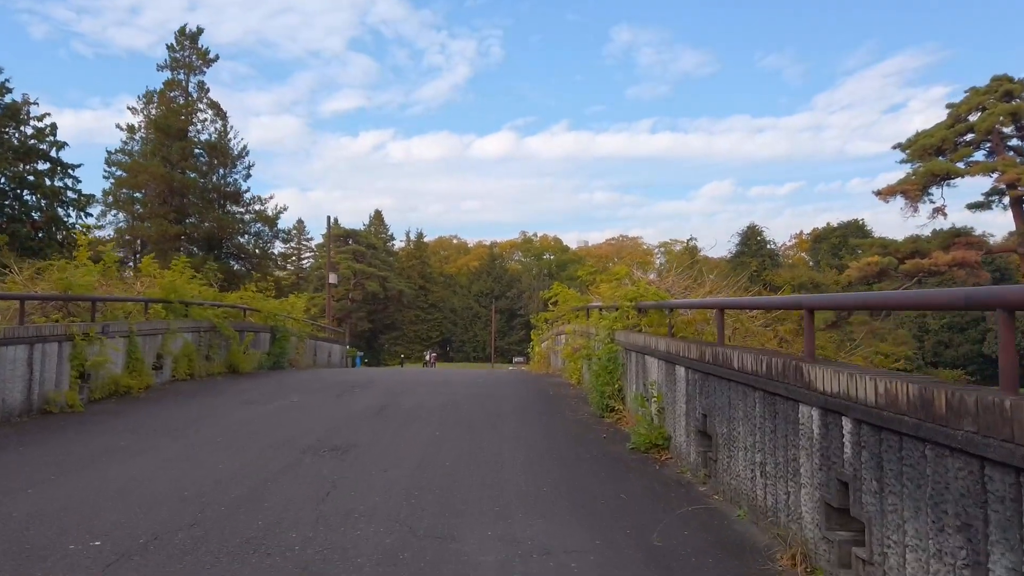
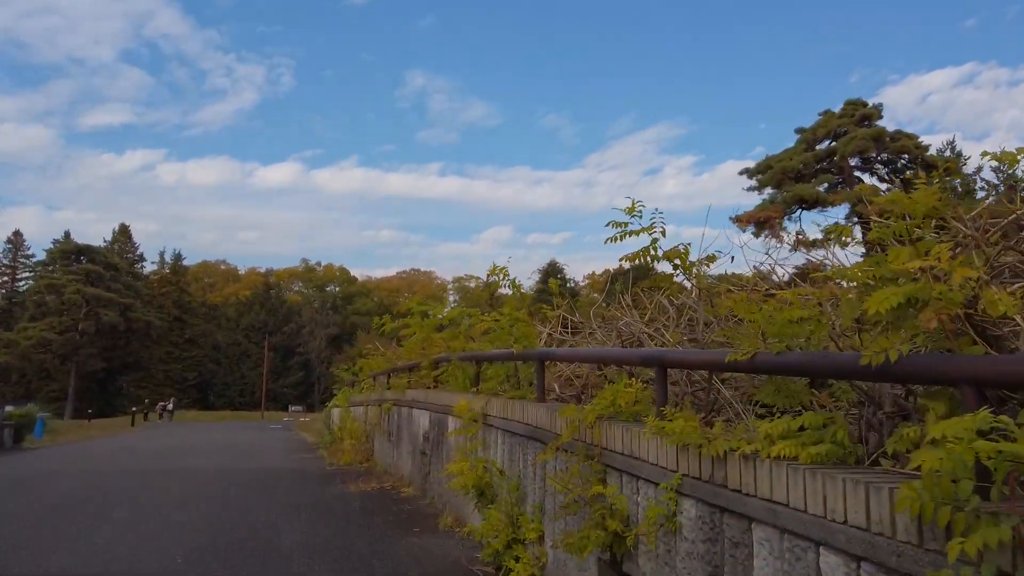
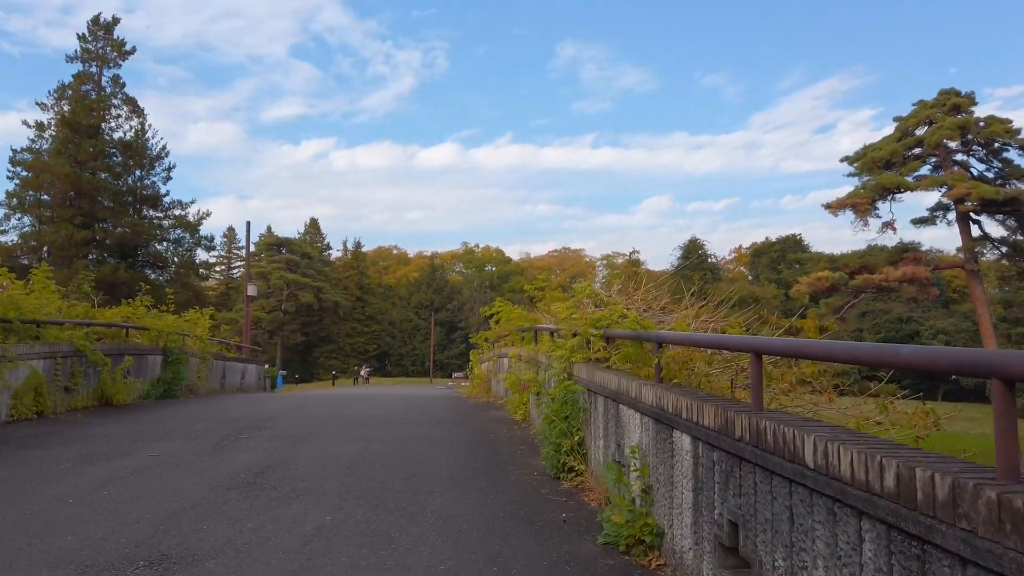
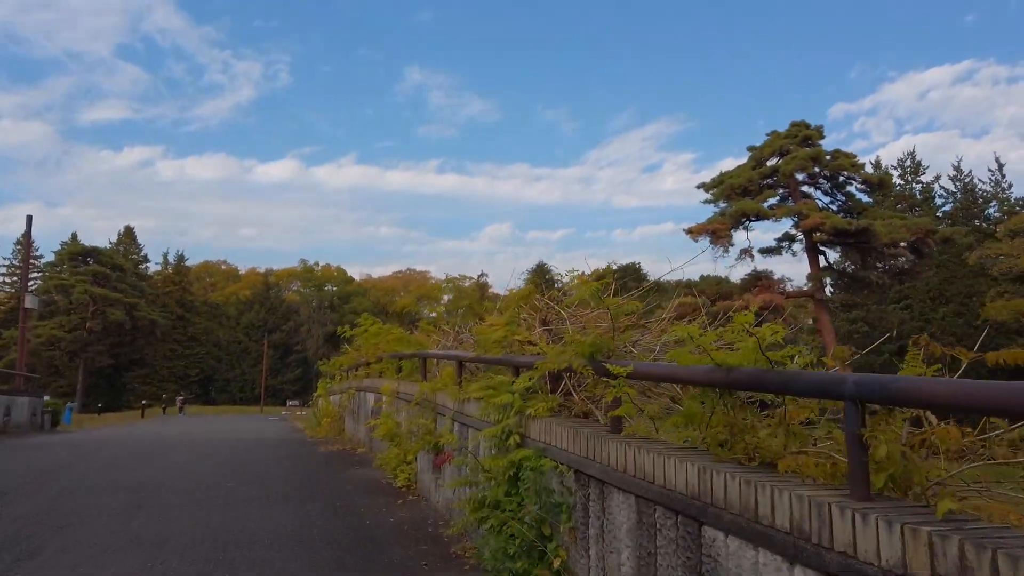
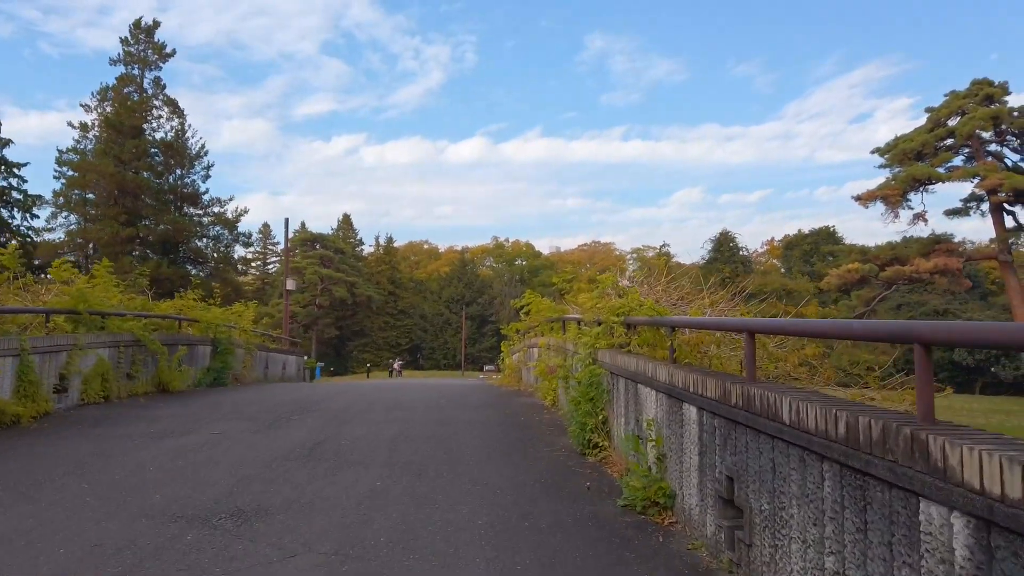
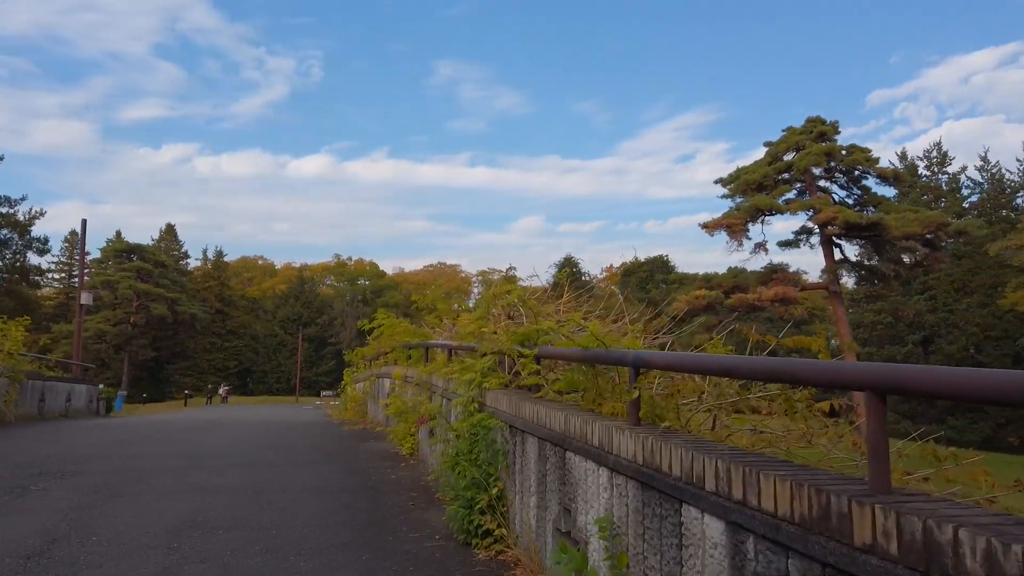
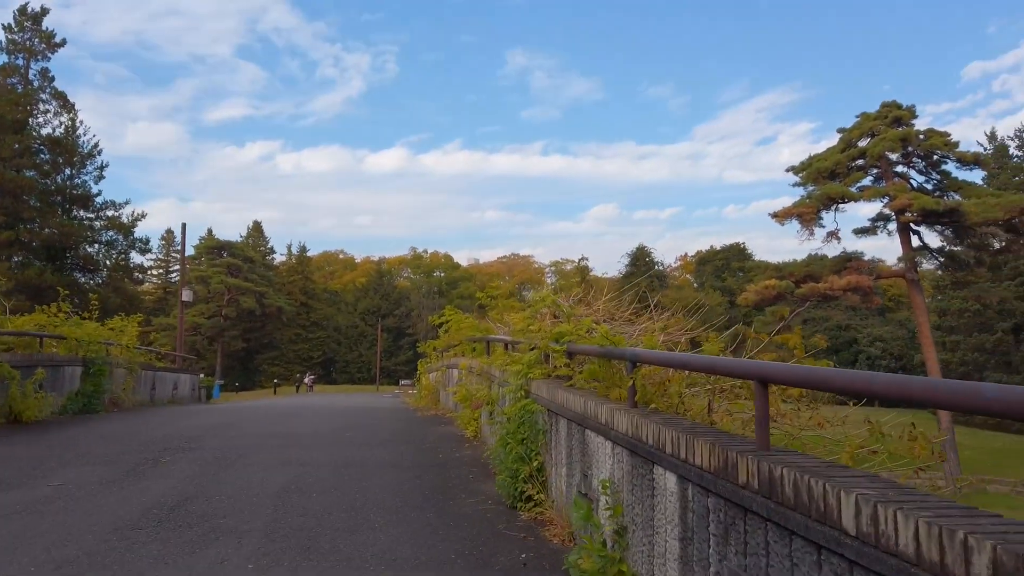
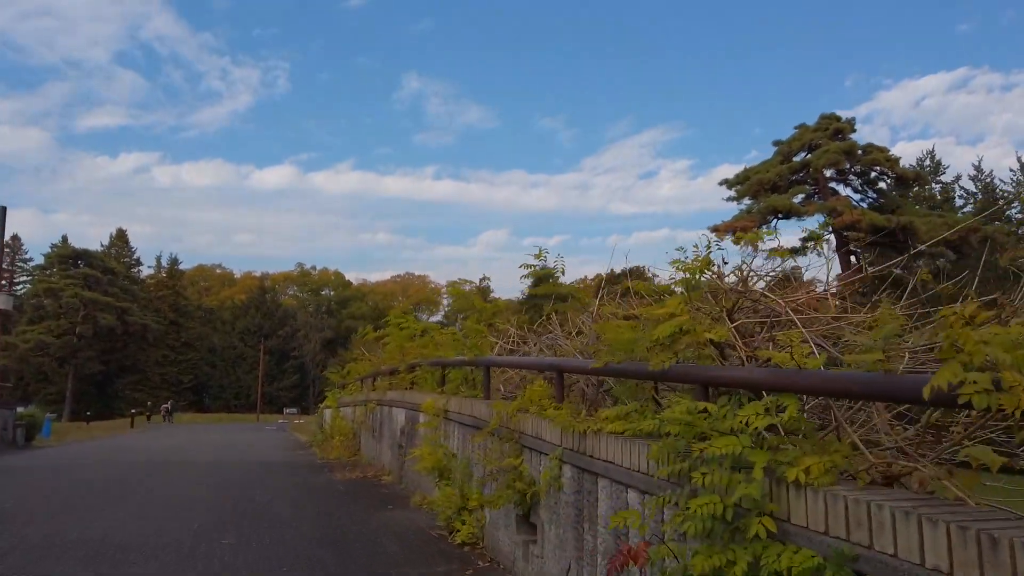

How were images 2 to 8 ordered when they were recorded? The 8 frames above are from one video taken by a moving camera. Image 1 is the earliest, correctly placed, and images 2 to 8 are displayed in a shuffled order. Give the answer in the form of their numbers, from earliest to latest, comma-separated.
5, 3, 7, 6, 4, 8, 2
